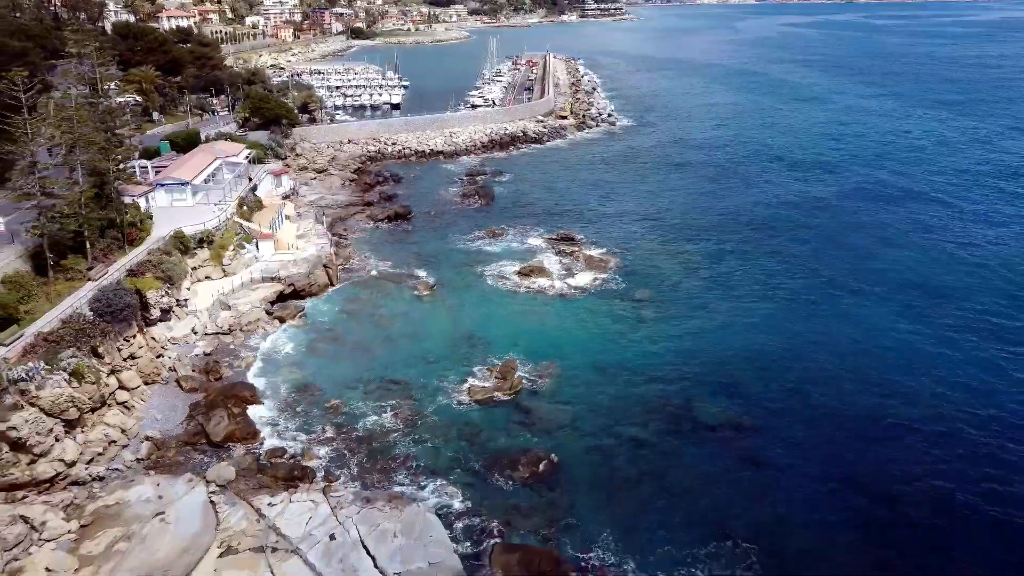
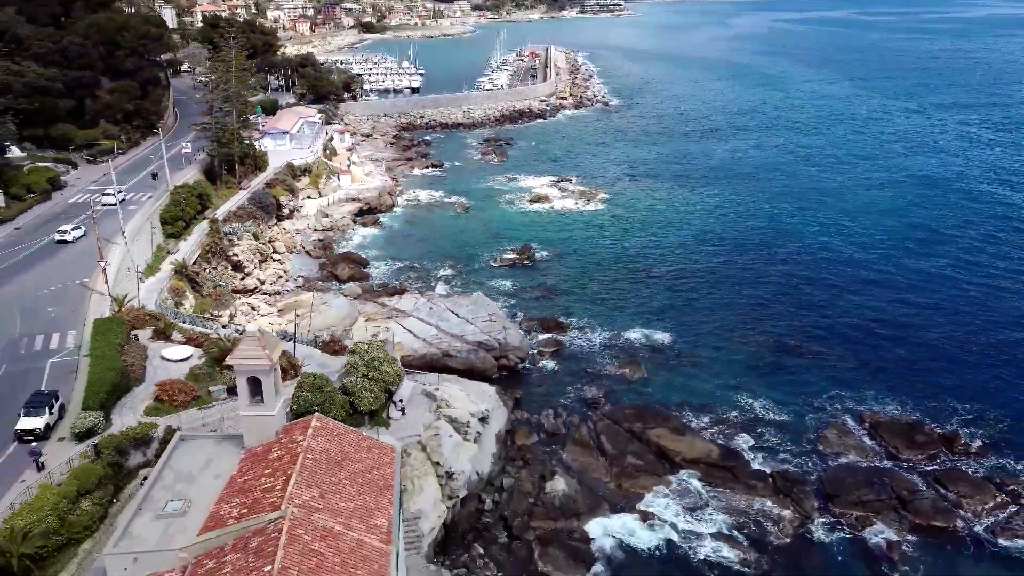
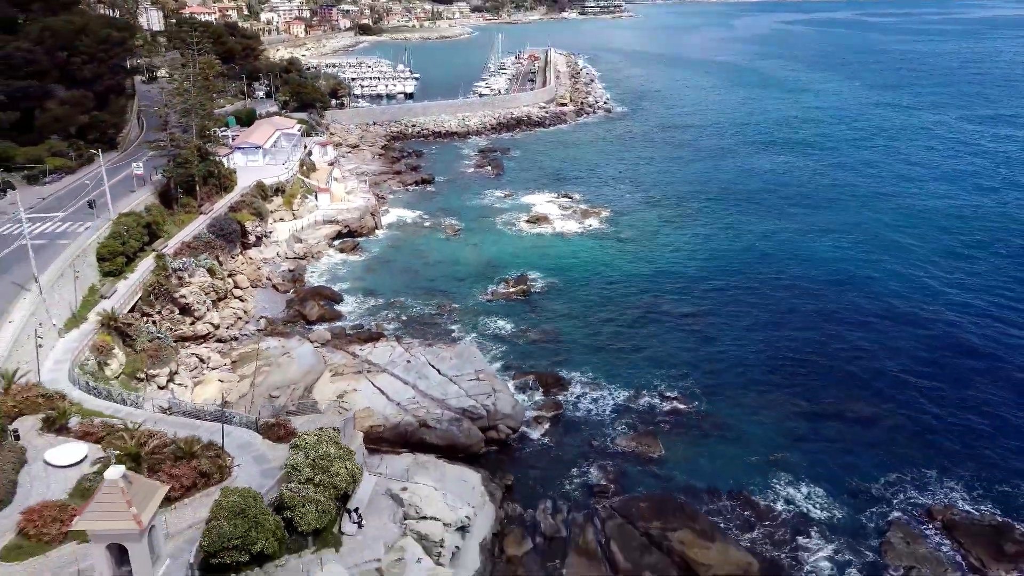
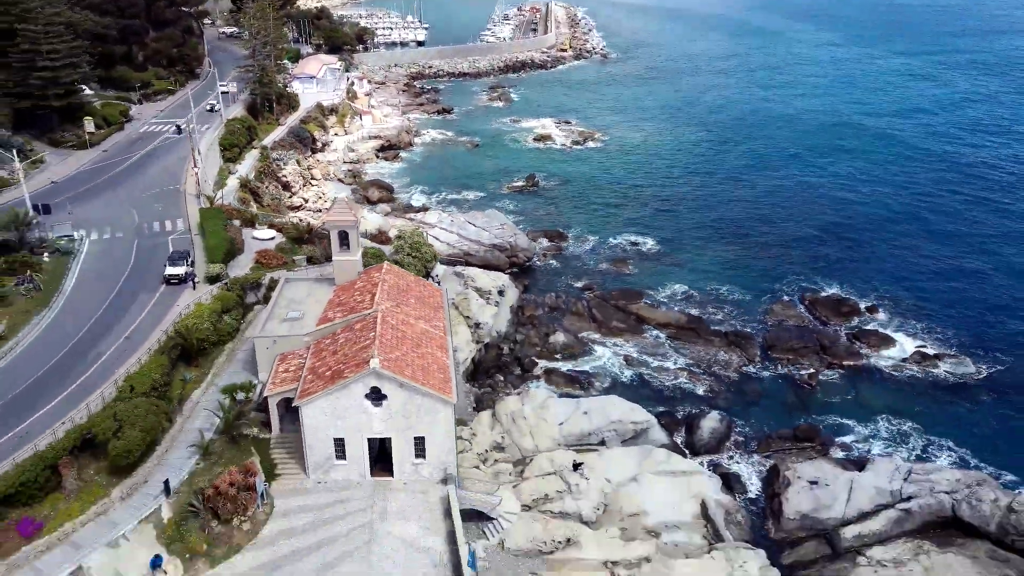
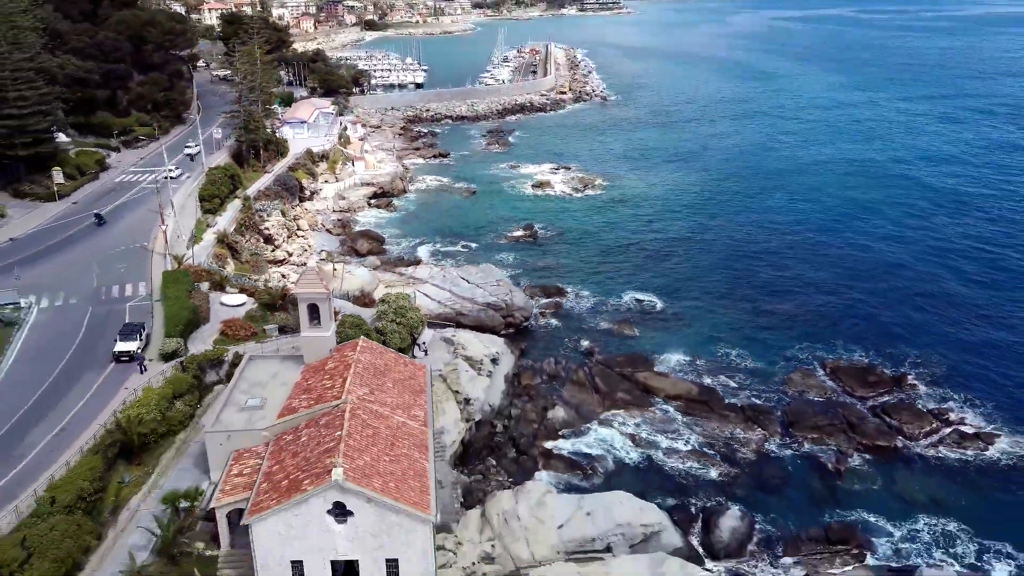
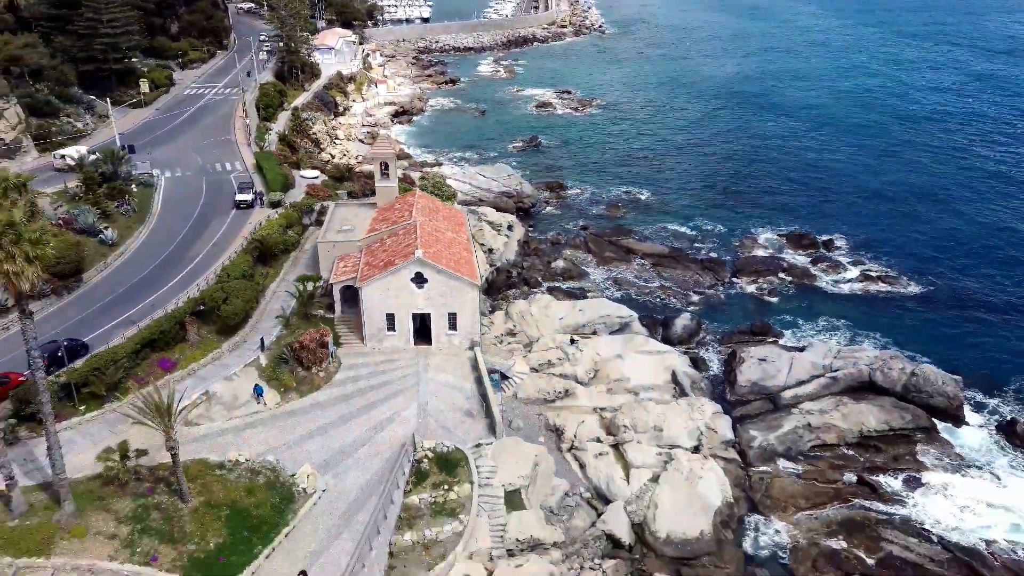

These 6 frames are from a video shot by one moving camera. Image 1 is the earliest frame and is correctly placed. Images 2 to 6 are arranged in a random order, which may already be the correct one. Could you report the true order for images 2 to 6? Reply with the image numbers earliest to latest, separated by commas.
3, 2, 5, 4, 6
